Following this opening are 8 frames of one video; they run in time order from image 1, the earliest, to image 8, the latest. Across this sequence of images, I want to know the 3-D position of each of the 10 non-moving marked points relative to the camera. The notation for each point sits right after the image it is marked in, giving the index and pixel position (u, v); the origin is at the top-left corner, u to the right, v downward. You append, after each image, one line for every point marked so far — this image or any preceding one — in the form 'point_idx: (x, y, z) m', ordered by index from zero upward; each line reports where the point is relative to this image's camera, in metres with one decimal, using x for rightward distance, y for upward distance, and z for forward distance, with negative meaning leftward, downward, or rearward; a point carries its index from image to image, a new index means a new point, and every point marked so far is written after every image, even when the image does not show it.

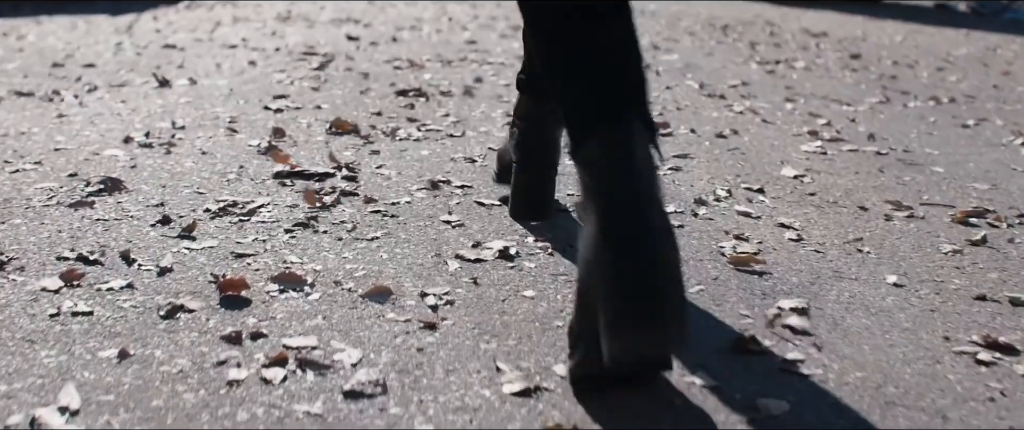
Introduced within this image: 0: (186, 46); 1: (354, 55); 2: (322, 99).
0: (-1.4, +0.7, +5.8) m
1: (-0.6, +0.6, +5.2) m
2: (-0.5, +0.3, +3.7) m
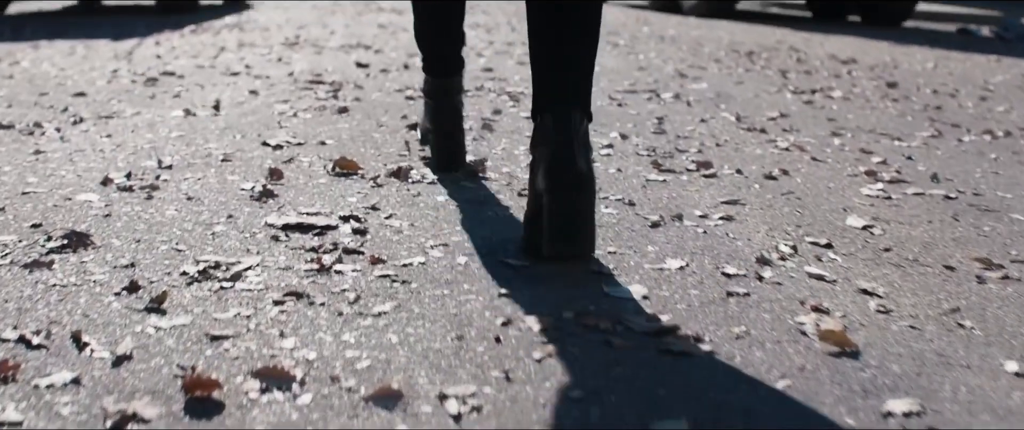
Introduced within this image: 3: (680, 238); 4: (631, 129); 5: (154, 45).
0: (-1.3, +0.6, +5.5) m
1: (-0.5, +0.5, +4.9) m
2: (-0.5, +0.2, +3.4) m
3: (+0.3, 0.0, +2.2) m
4: (+0.3, +0.2, +3.7) m
5: (-2.0, +0.9, +7.4) m
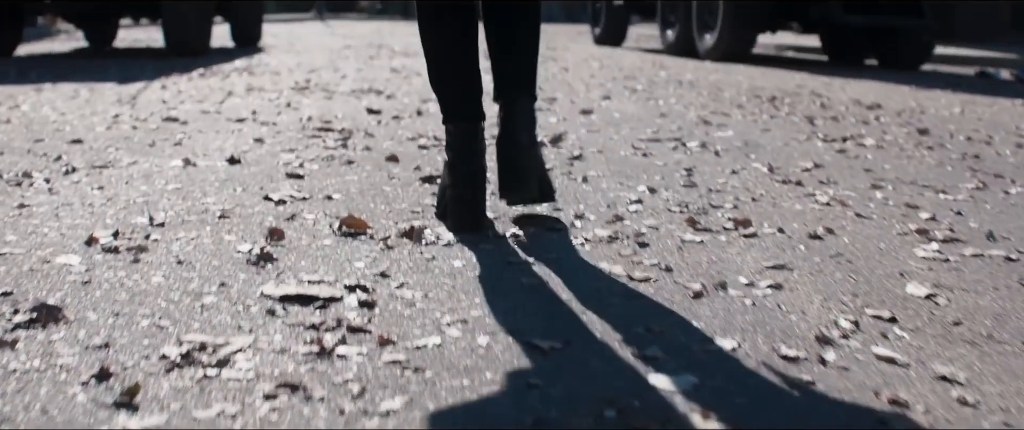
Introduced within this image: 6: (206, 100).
0: (-1.2, +0.4, +5.3) m
1: (-0.5, +0.3, +4.7) m
2: (-0.4, +0.1, +3.2) m
3: (+0.3, -0.1, +2.0) m
4: (+0.4, +0.1, +3.5) m
5: (-1.9, +0.7, +7.2) m
6: (-1.4, +0.5, +6.4) m
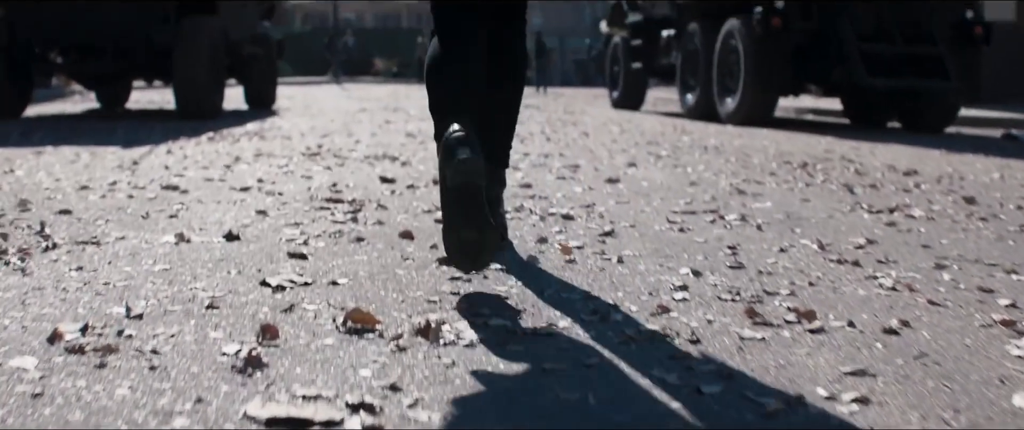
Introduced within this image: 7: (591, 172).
0: (-1.2, +0.1, +4.9) m
1: (-0.4, 0.0, +4.3) m
2: (-0.4, -0.1, +2.8) m
3: (+0.4, -0.3, +1.6) m
4: (+0.4, -0.1, +3.1) m
5: (-1.8, +0.3, +6.9) m
6: (-1.3, +0.2, +6.1) m
7: (+0.3, +0.2, +6.1) m
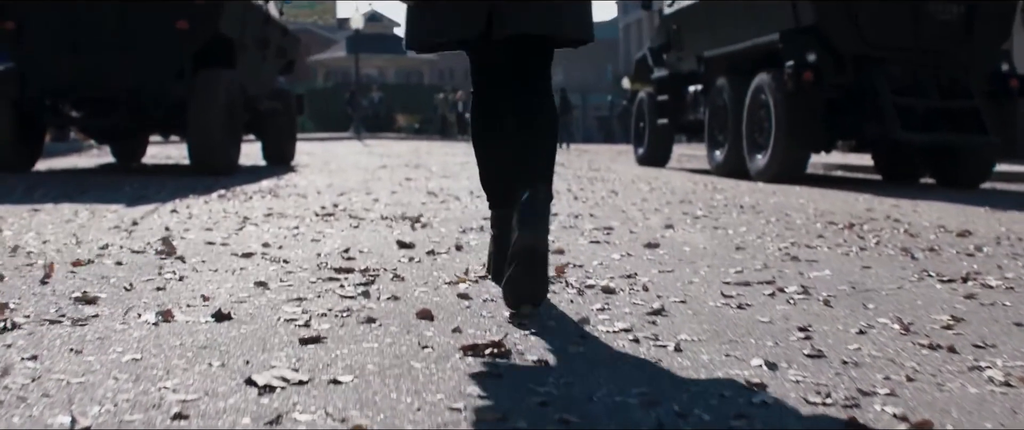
0: (-1.1, -0.1, +4.5) m
1: (-0.3, -0.2, +3.9) m
2: (-0.3, -0.2, +2.4) m
3: (+0.4, -0.4, +1.1) m
4: (+0.5, -0.3, +2.6) m
5: (-1.6, 0.0, +6.5) m
6: (-1.2, 0.0, +5.7) m
7: (+0.5, -0.1, +5.6) m
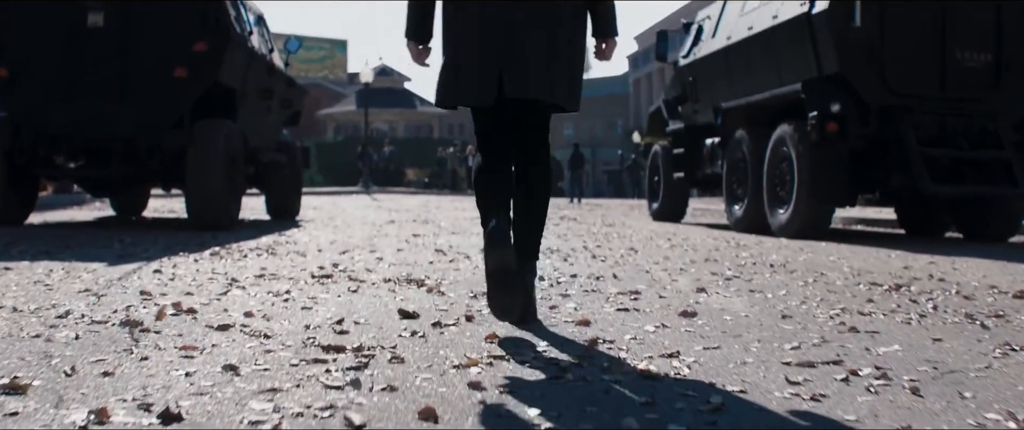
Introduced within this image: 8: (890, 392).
0: (-1.0, -0.3, +3.9) m
1: (-0.3, -0.3, +3.3) m
2: (-0.2, -0.4, +1.8) m
3: (+0.4, -0.4, +0.5) m
4: (+0.5, -0.4, +2.0) m
5: (-1.6, -0.3, +5.9) m
6: (-1.2, -0.3, +5.1) m
7: (+0.5, -0.3, +5.0) m
8: (+0.8, -0.4, +2.9) m
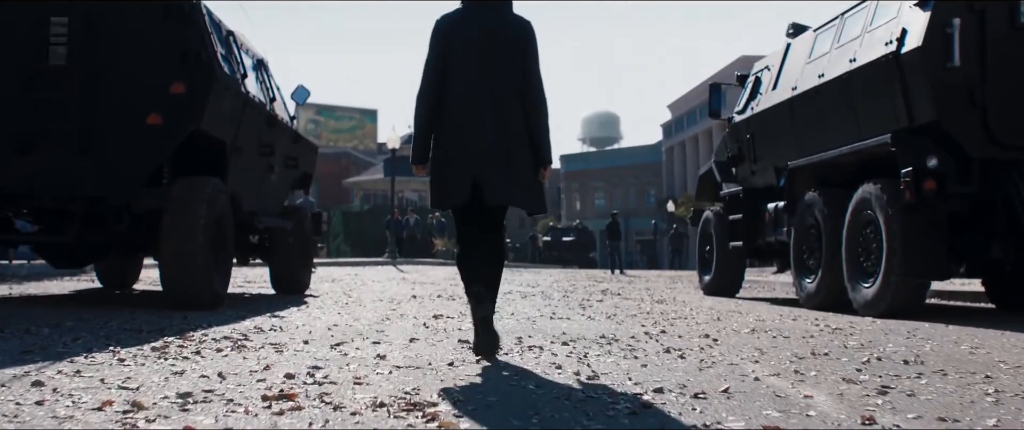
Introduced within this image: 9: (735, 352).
0: (-0.9, -0.4, +1.8) m
1: (-0.1, -0.4, +1.2) m
2: (-0.2, -0.4, -0.3) m
3: (+0.5, -0.4, -1.5) m
4: (+0.6, -0.4, -0.1) m
5: (-1.4, -0.5, +3.9) m
6: (-1.0, -0.5, +3.0) m
7: (+0.7, -0.5, +2.9) m
8: (+0.9, -0.5, +0.8) m
9: (+1.1, -0.7, +6.5) m
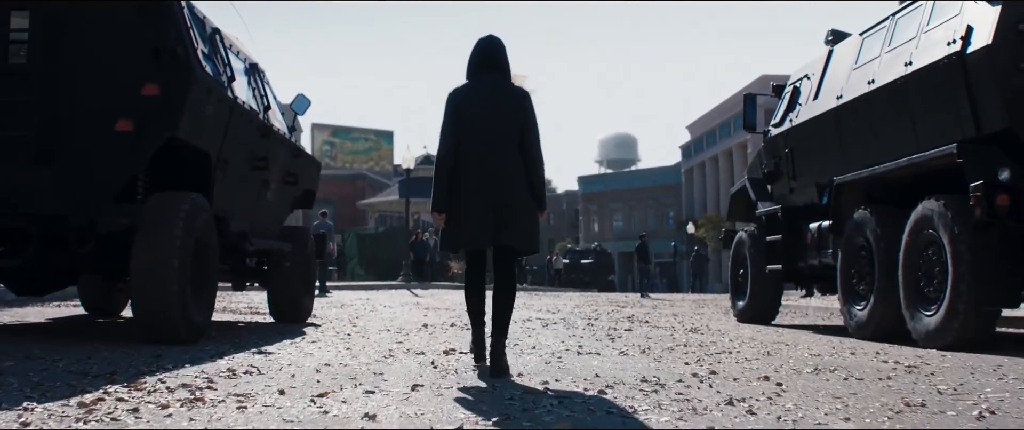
0: (-0.8, -0.4, +0.6) m
1: (-0.1, -0.4, 0.0) m
2: (-0.2, -0.3, -1.6) m
3: (+0.5, -0.3, -2.8) m
4: (+0.6, -0.4, -1.3) m
5: (-1.3, -0.5, +2.6) m
6: (-1.0, -0.5, +1.8) m
7: (+0.7, -0.5, +1.7) m
8: (+0.9, -0.4, -0.5) m
9: (+1.2, -0.7, +5.3) m
